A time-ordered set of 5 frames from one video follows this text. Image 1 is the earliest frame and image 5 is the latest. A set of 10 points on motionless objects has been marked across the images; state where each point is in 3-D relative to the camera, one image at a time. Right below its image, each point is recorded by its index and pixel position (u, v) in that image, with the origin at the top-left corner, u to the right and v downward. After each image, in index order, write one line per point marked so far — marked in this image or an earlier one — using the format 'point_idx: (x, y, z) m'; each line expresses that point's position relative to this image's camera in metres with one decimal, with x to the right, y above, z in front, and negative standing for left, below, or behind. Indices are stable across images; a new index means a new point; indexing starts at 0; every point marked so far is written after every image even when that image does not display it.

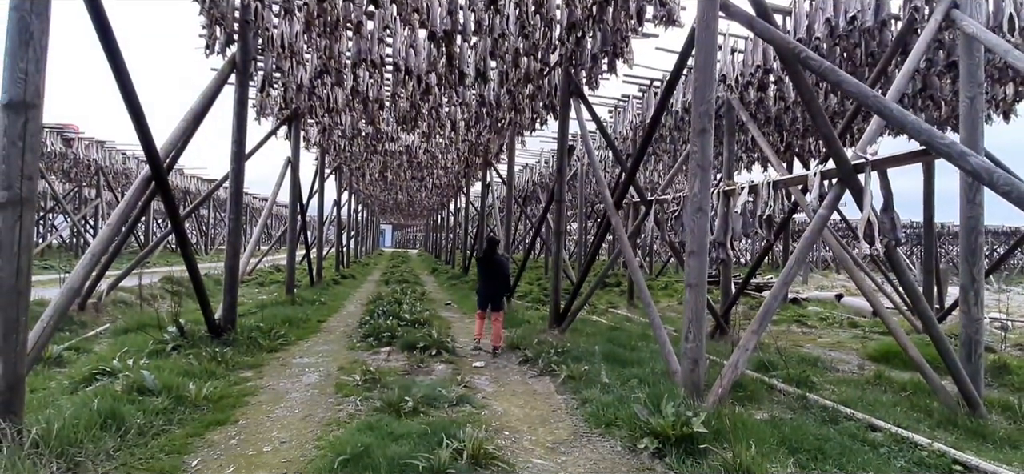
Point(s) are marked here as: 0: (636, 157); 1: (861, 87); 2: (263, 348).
0: (+1.6, +1.1, +6.4) m
1: (+2.4, +1.0, +3.3) m
2: (-3.1, -1.4, +6.0) m
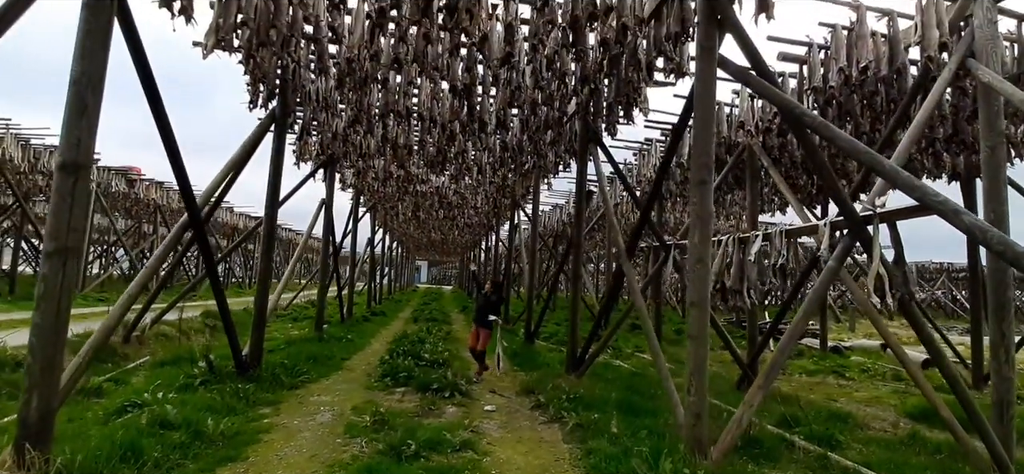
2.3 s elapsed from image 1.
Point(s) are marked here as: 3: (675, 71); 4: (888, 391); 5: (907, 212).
0: (+1.8, +0.5, +6.5) m
1: (+2.3, +0.6, +3.3) m
2: (-3.0, -1.9, +6.2) m
3: (+1.9, +1.9, +5.6) m
4: (+6.4, -2.6, +8.2) m
5: (+3.0, +0.2, +3.7) m
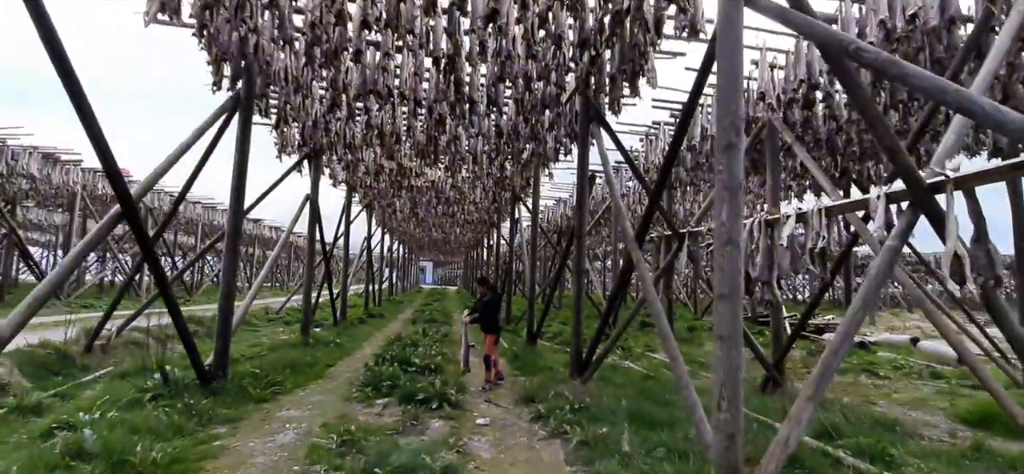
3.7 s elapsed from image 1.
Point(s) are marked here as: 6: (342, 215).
0: (+1.7, +0.6, +5.7) m
1: (+2.2, +0.8, +2.5) m
2: (-3.0, -1.8, +5.5) m
3: (+1.8, +2.1, +4.8) m
4: (+6.4, -2.4, +7.4) m
5: (+2.9, +0.4, +2.9) m
6: (-4.9, +0.6, +14.0) m
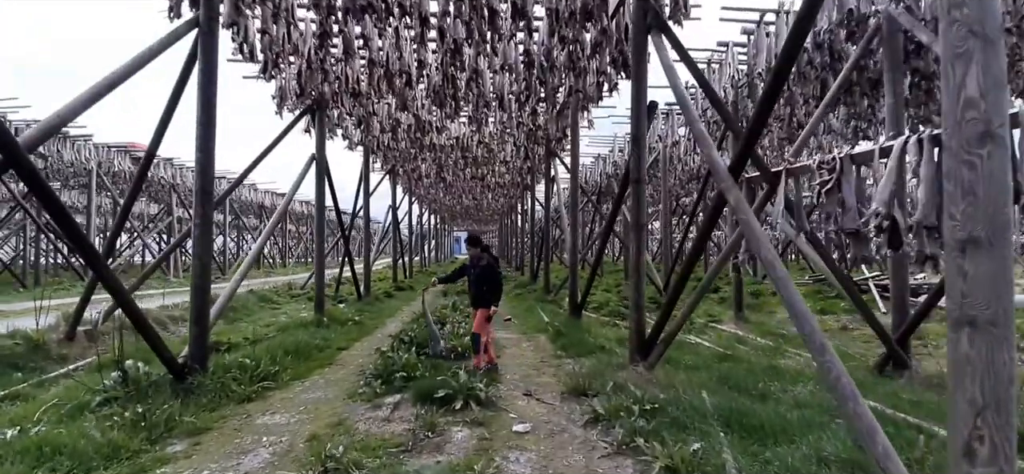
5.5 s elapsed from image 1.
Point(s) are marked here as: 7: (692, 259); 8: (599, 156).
0: (+2.1, +1.2, +4.1) m
1: (+2.3, +1.2, +0.9) m
2: (-2.6, -1.5, +4.4) m
3: (+2.0, +2.6, +3.1) m
4: (+7.0, -1.5, +5.6) m
5: (+3.0, +0.8, +1.3) m
6: (-4.0, +1.5, +12.8) m
7: (+1.8, -0.1, +4.8) m
8: (+2.9, +2.7, +16.4) m
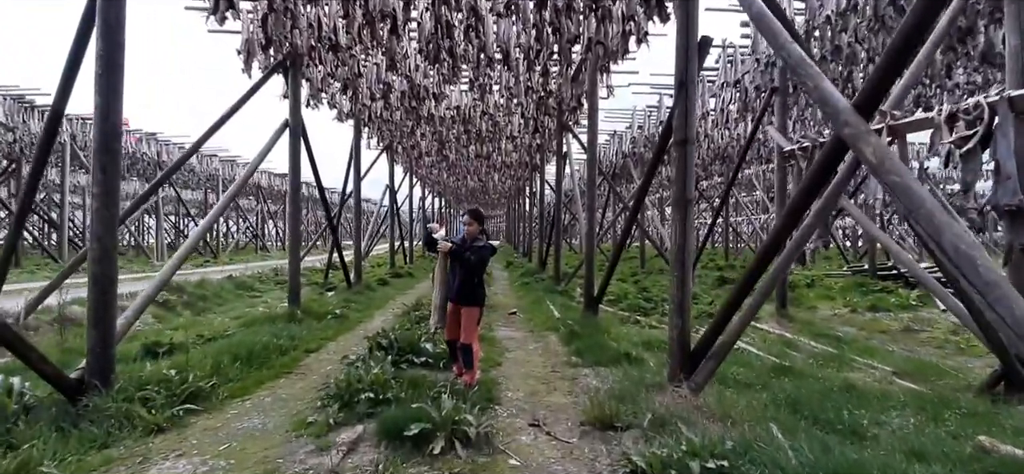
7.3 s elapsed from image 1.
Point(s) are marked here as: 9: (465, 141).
0: (+2.1, +1.3, +2.8) m
1: (+2.3, +1.2, -0.4) m
2: (-2.6, -1.3, +3.3) m
3: (+2.0, +2.7, +1.8) m
4: (+7.0, -1.4, +4.3) m
5: (+3.0, +0.8, -0.1) m
6: (-3.8, +1.9, +11.6) m
7: (+1.8, 0.0, +3.6) m
8: (+3.2, +3.2, +15.0) m
9: (-1.3, +2.7, +13.7) m
